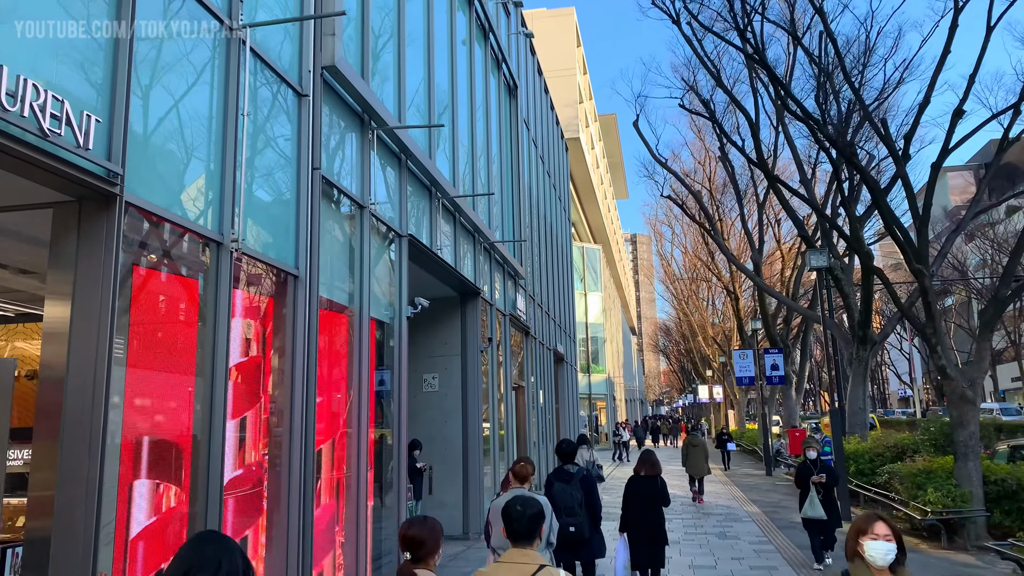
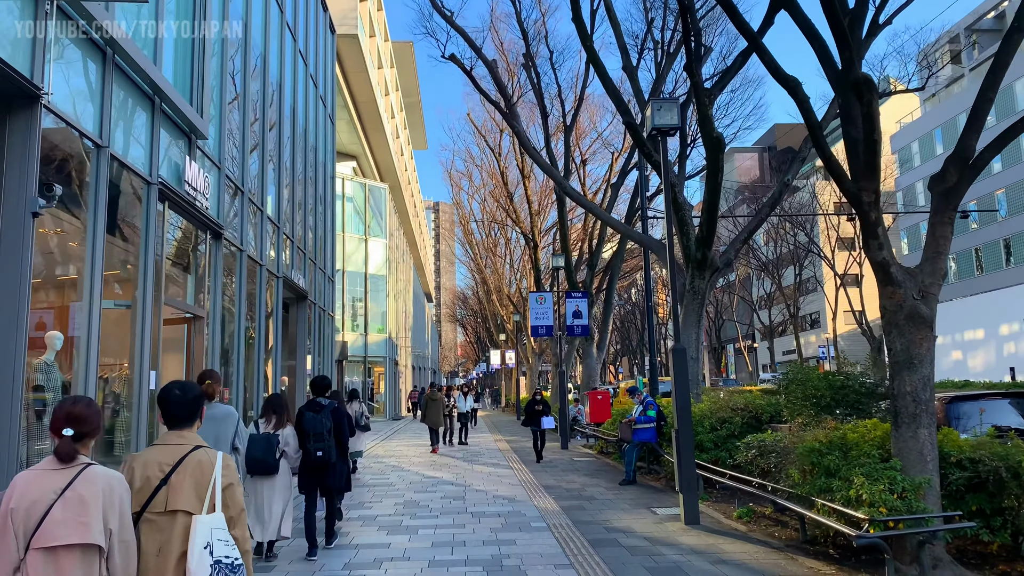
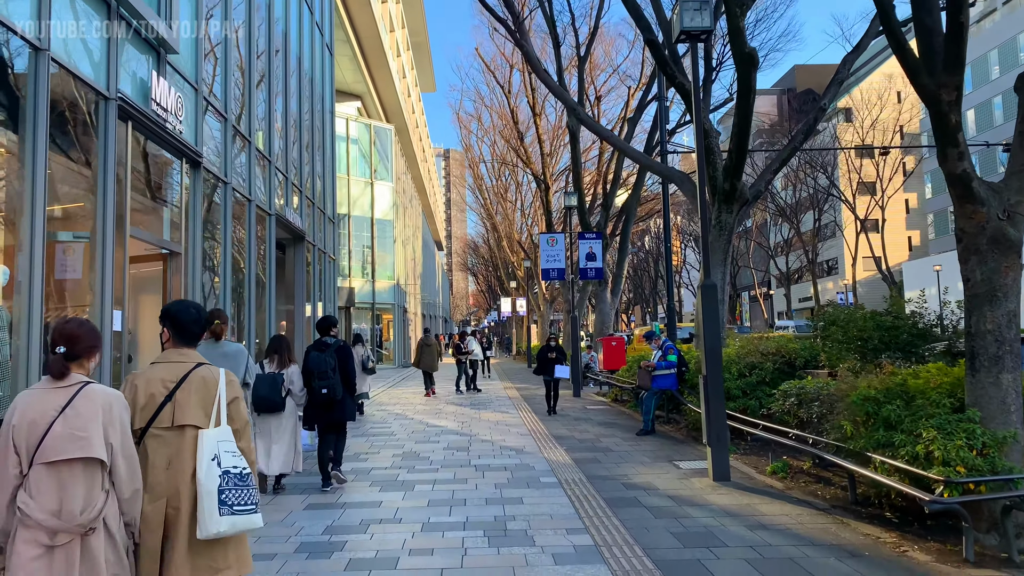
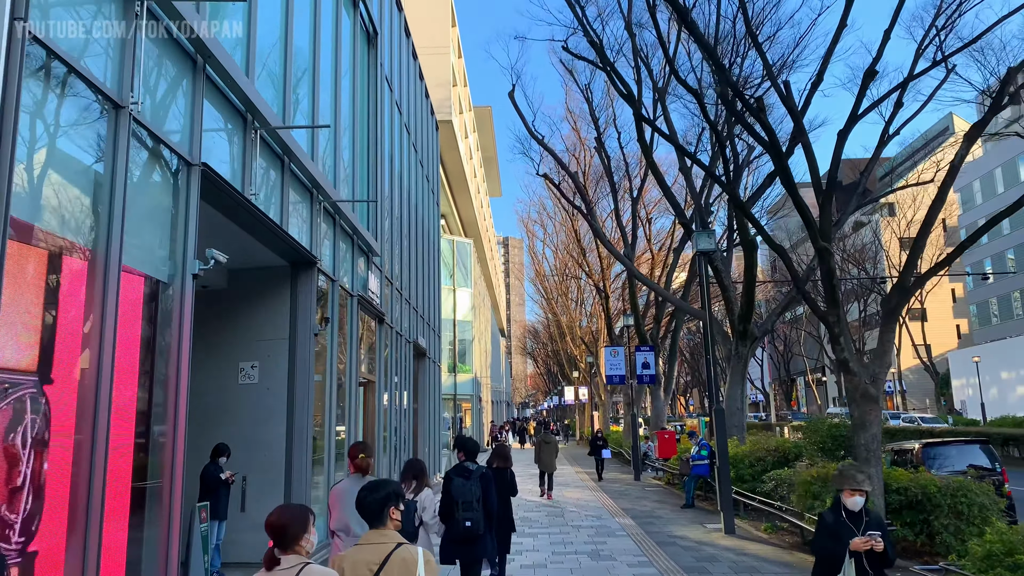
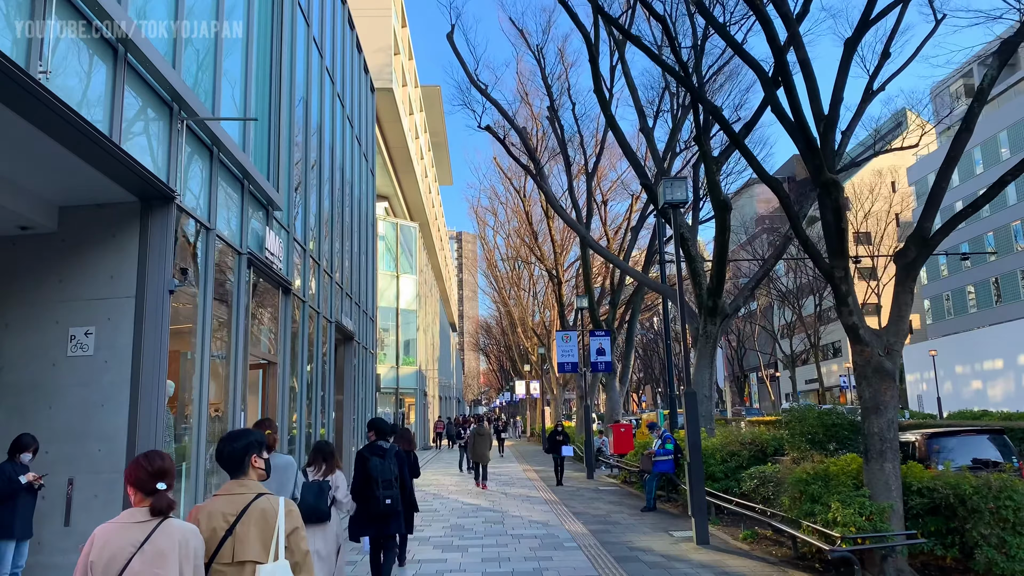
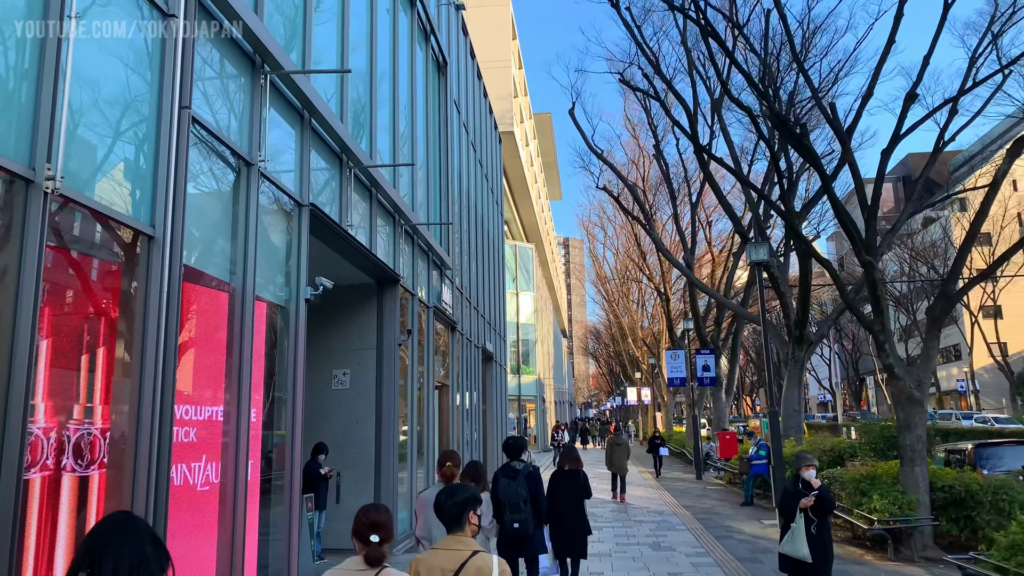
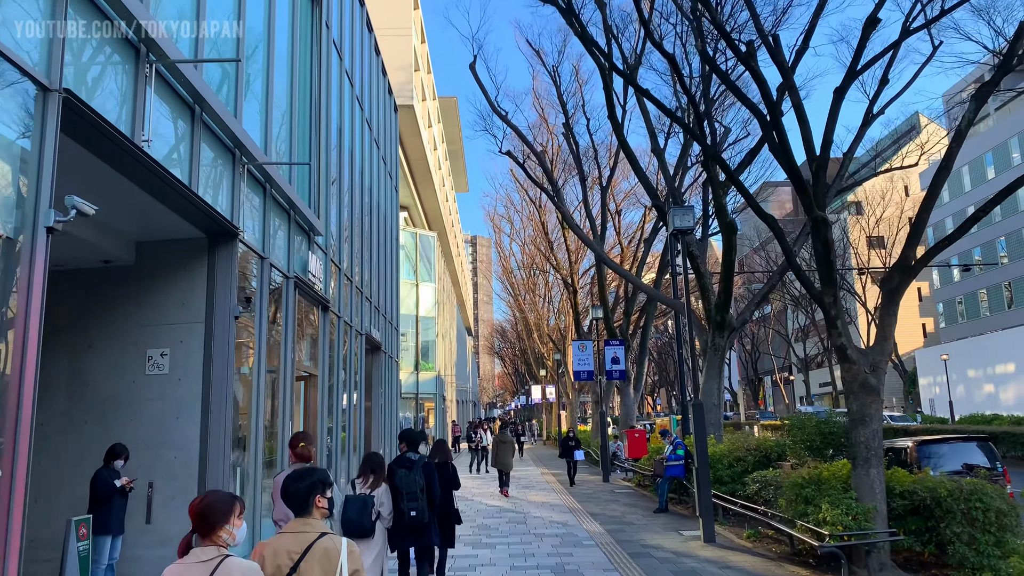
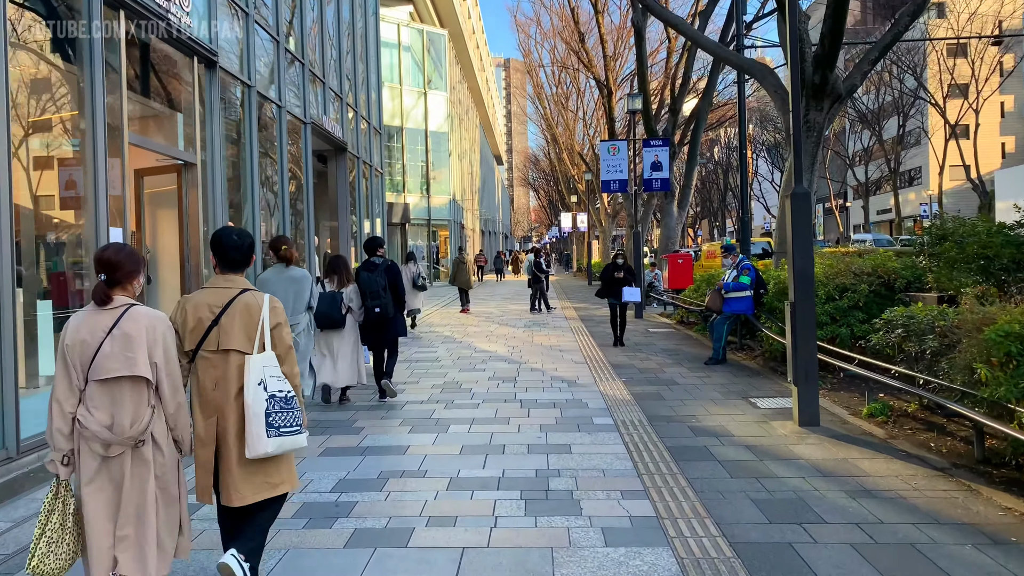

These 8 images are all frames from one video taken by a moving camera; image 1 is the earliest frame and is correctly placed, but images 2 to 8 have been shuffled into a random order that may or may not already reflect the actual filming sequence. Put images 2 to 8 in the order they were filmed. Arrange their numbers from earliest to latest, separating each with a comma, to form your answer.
6, 4, 7, 5, 2, 3, 8
